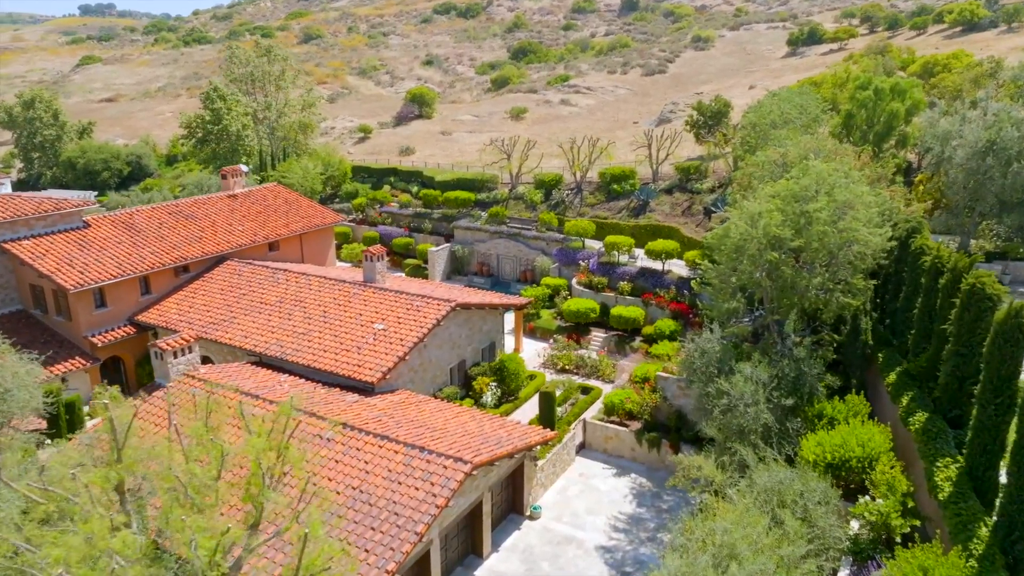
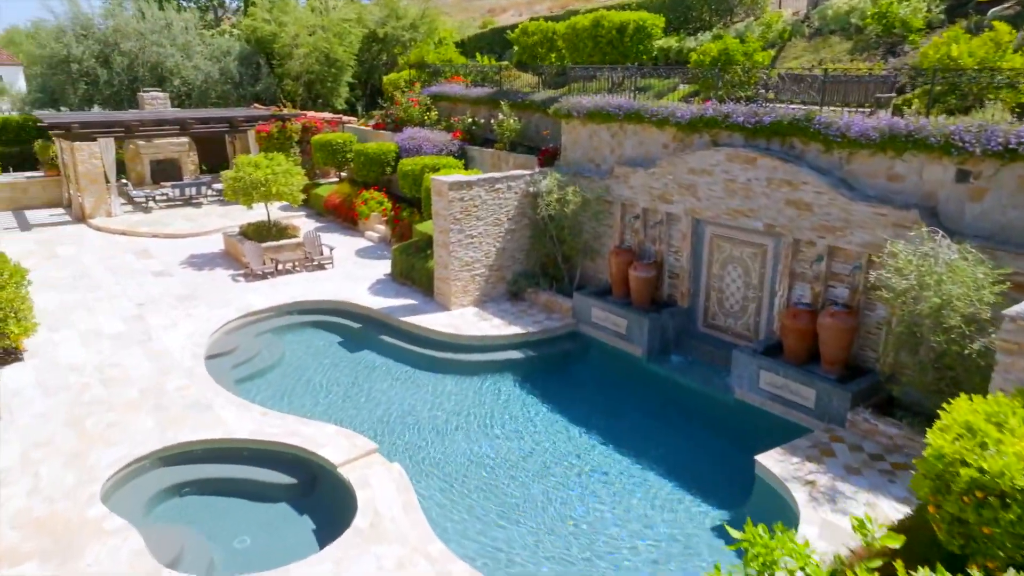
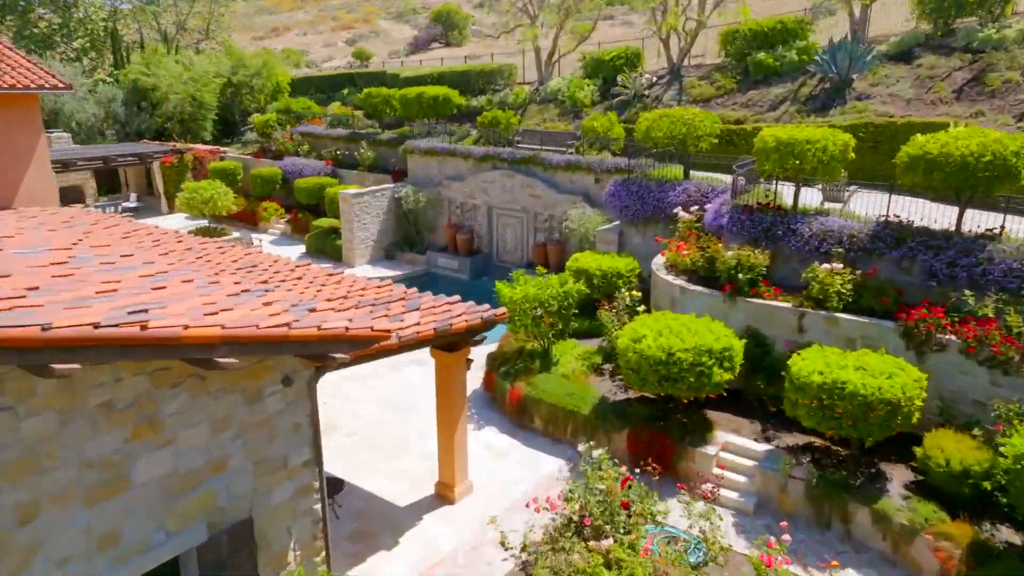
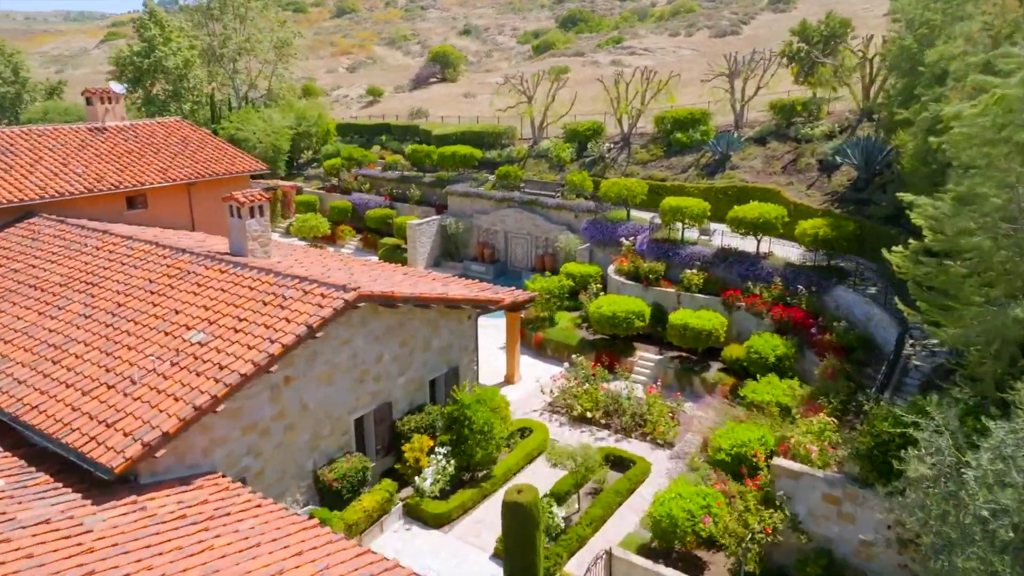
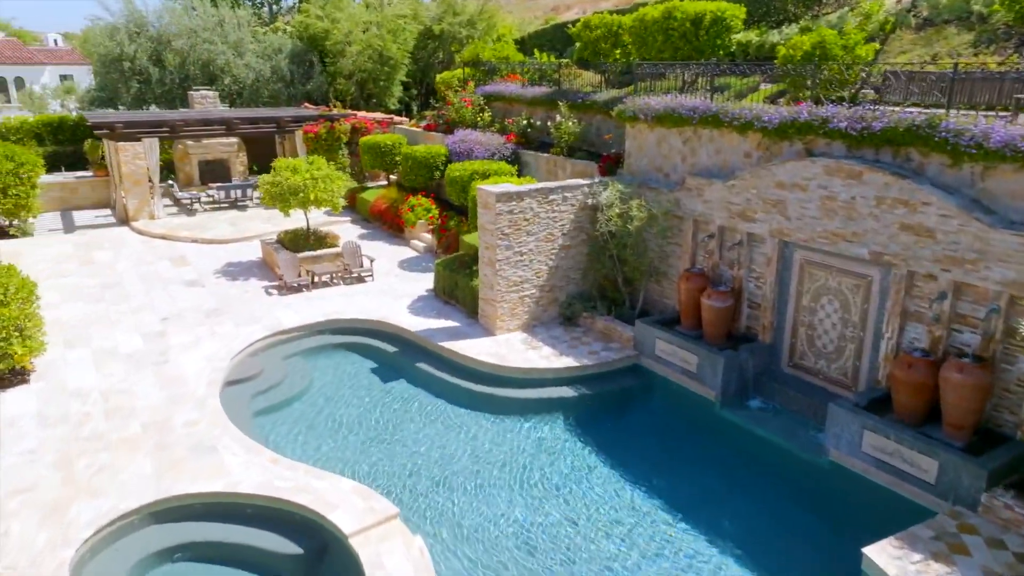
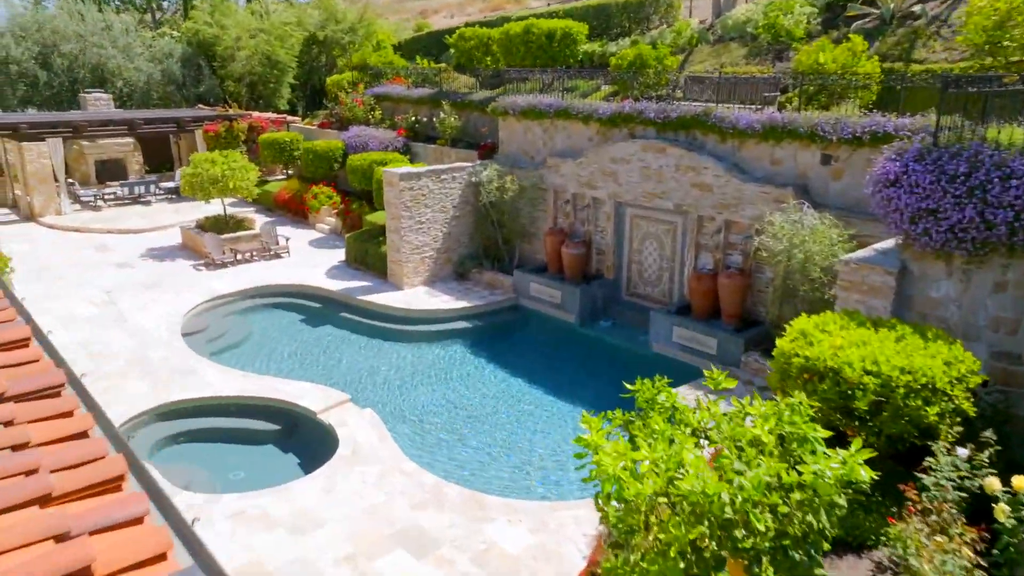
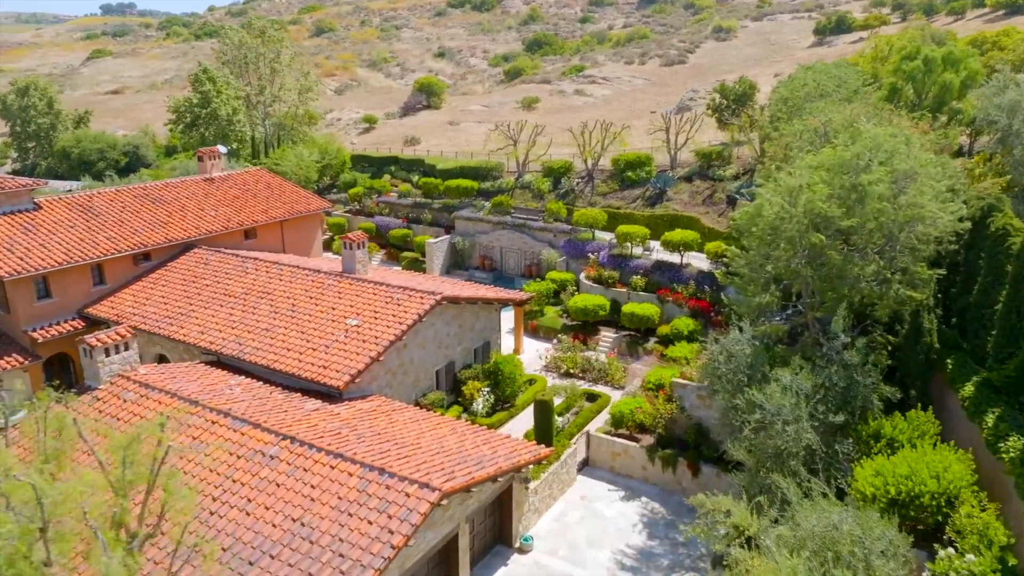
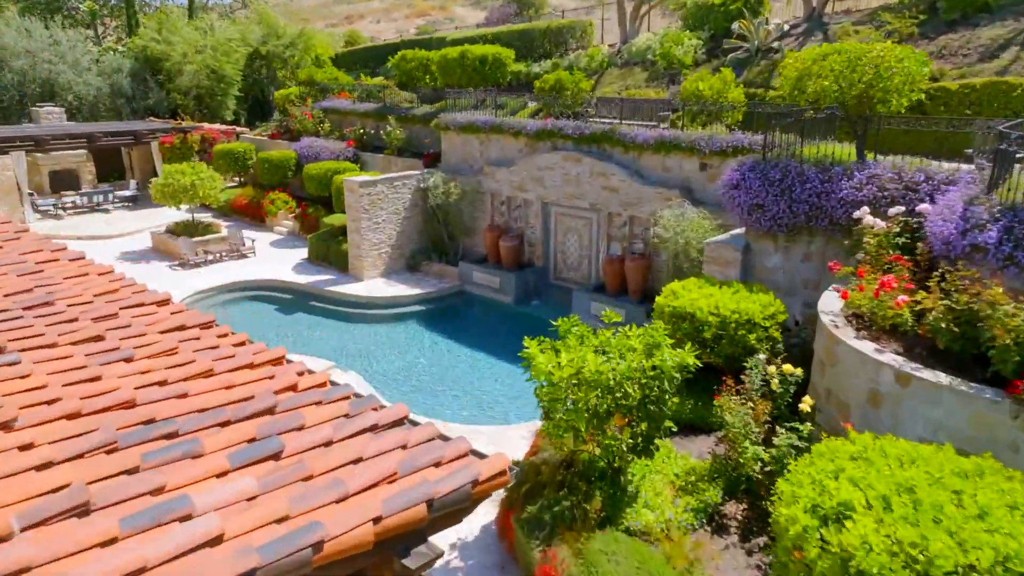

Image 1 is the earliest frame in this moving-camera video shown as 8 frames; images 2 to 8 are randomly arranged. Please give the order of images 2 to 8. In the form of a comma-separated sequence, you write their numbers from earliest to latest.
7, 4, 3, 8, 6, 2, 5
